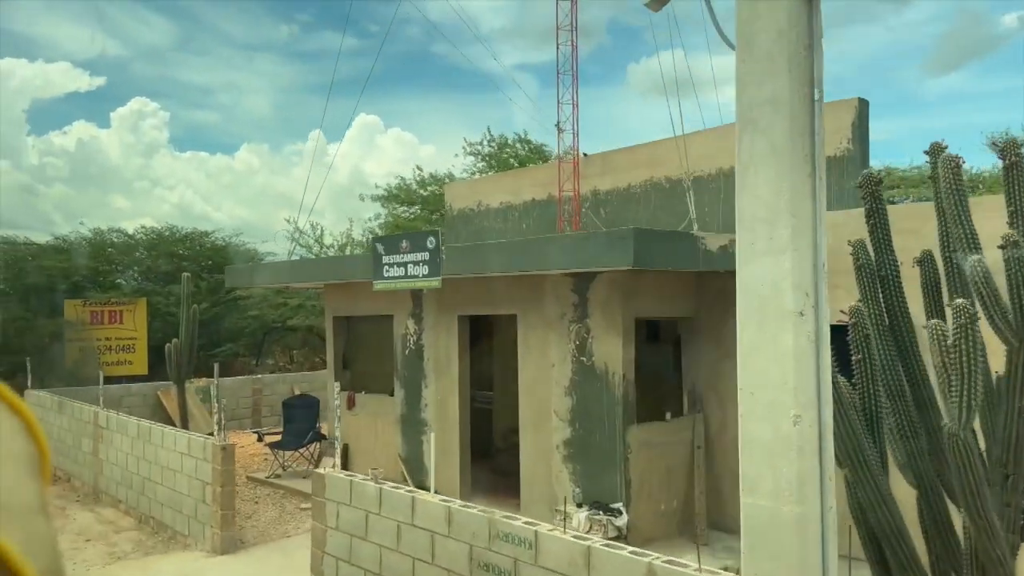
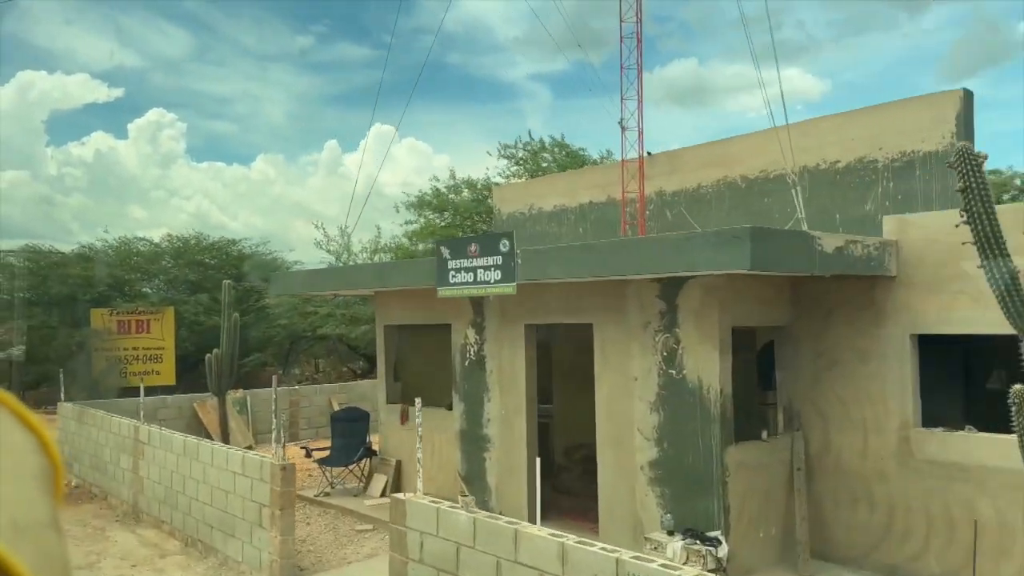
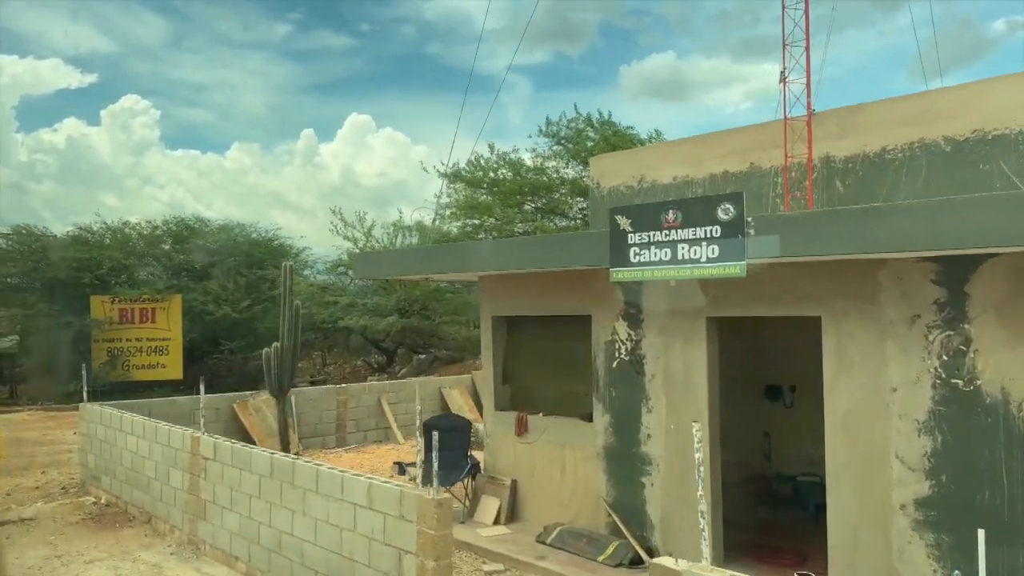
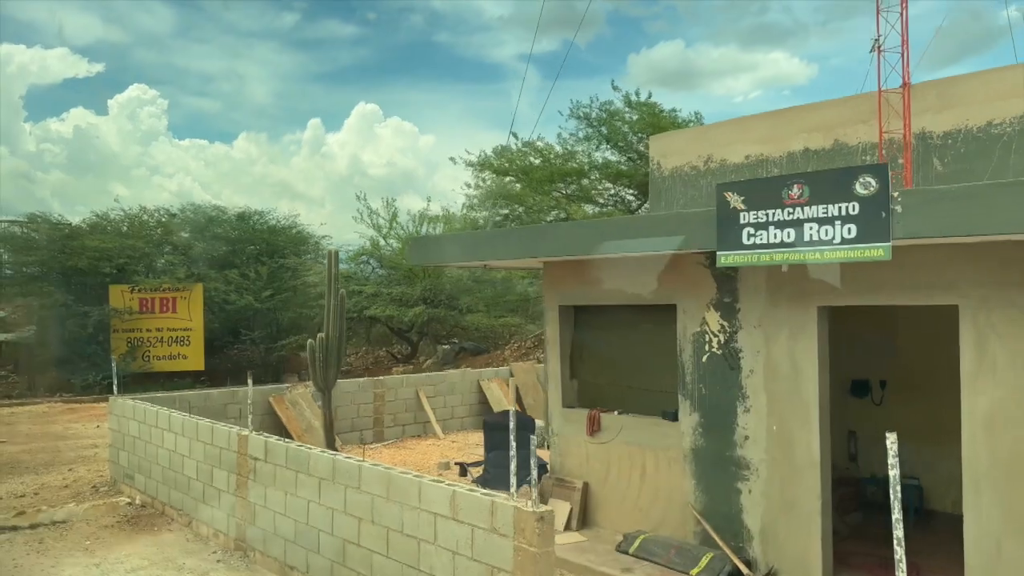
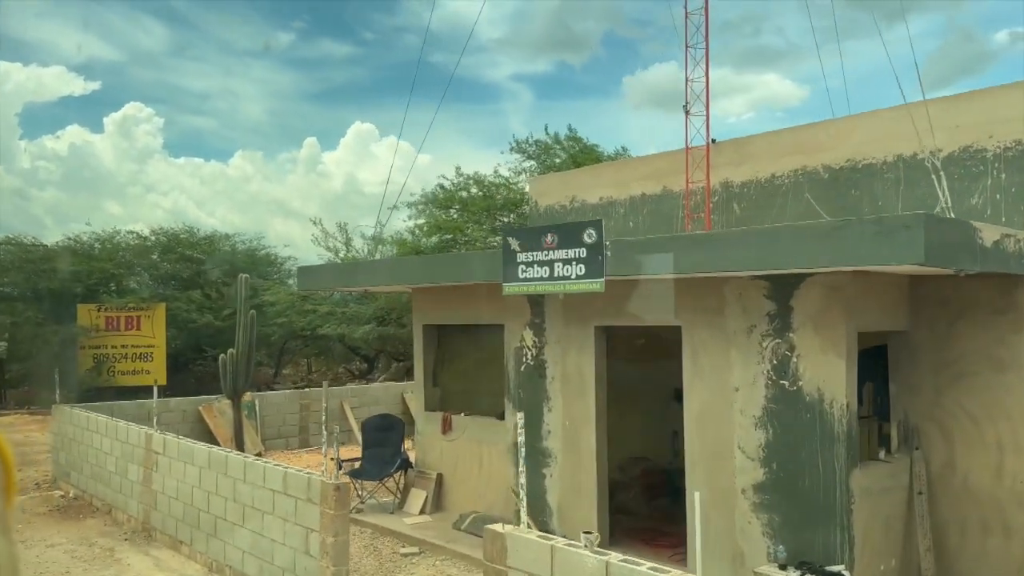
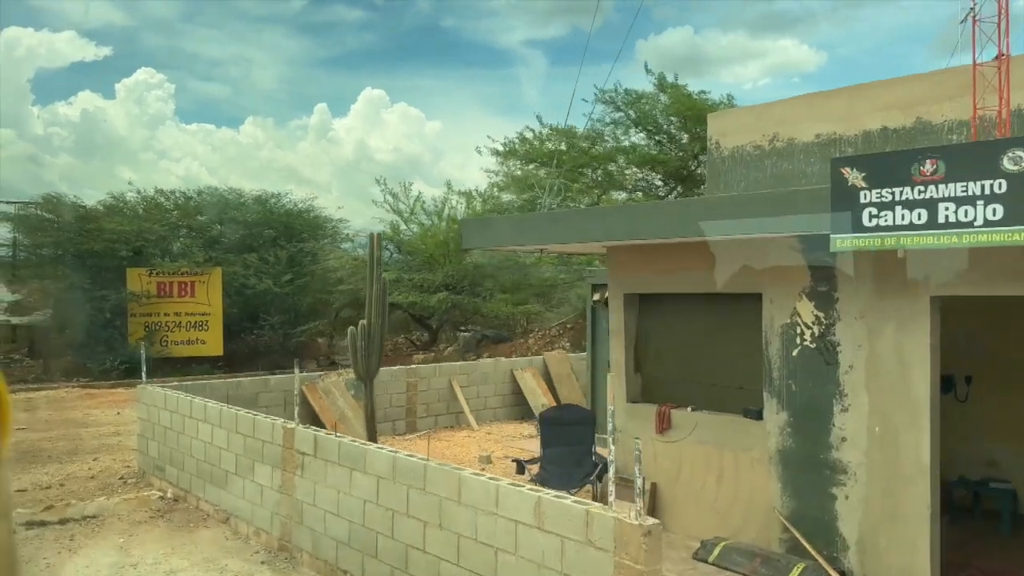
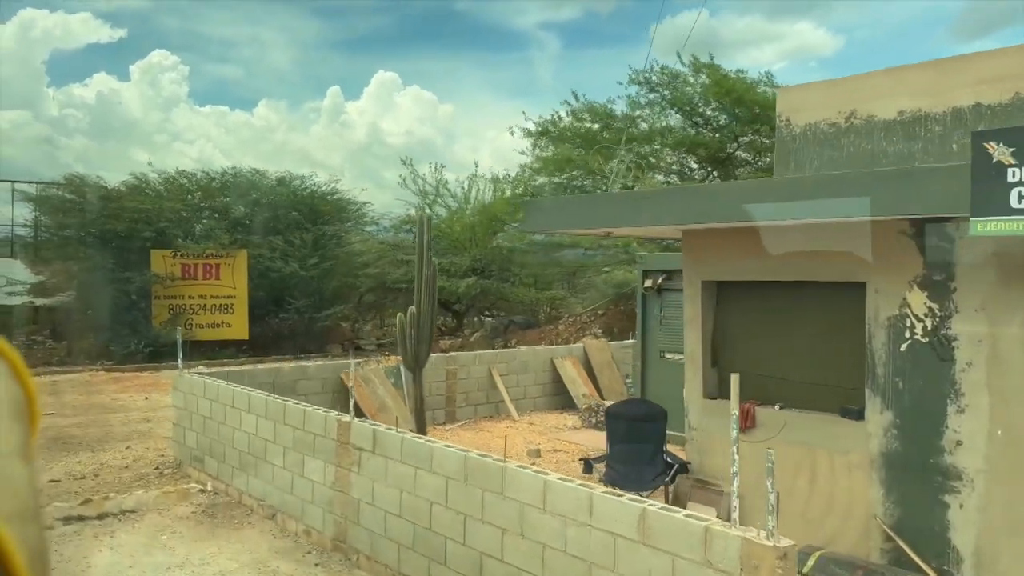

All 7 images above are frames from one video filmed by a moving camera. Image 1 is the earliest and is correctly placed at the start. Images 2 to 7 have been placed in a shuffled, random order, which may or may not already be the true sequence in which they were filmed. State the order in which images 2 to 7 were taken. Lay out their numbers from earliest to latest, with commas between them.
2, 5, 3, 4, 6, 7
